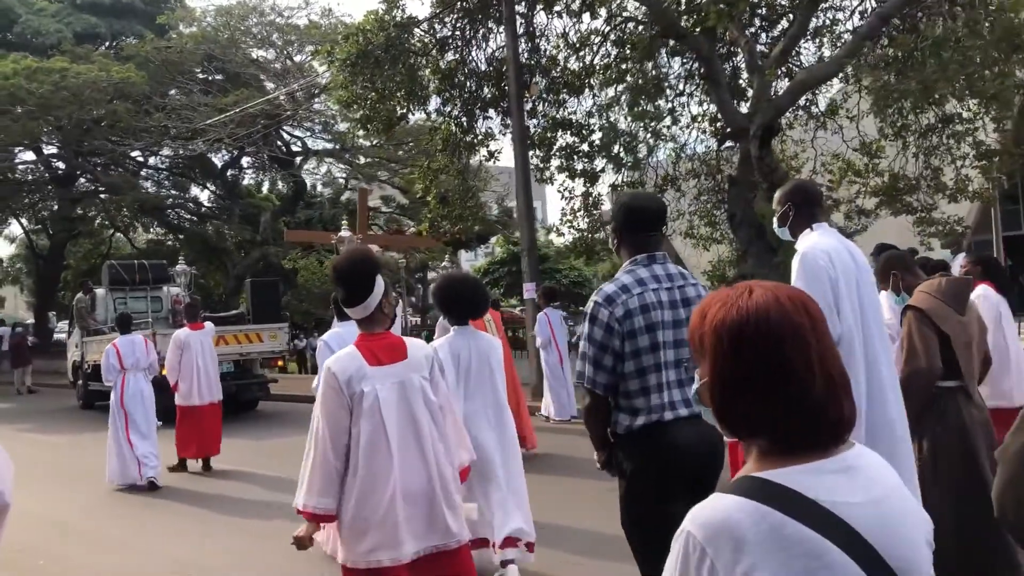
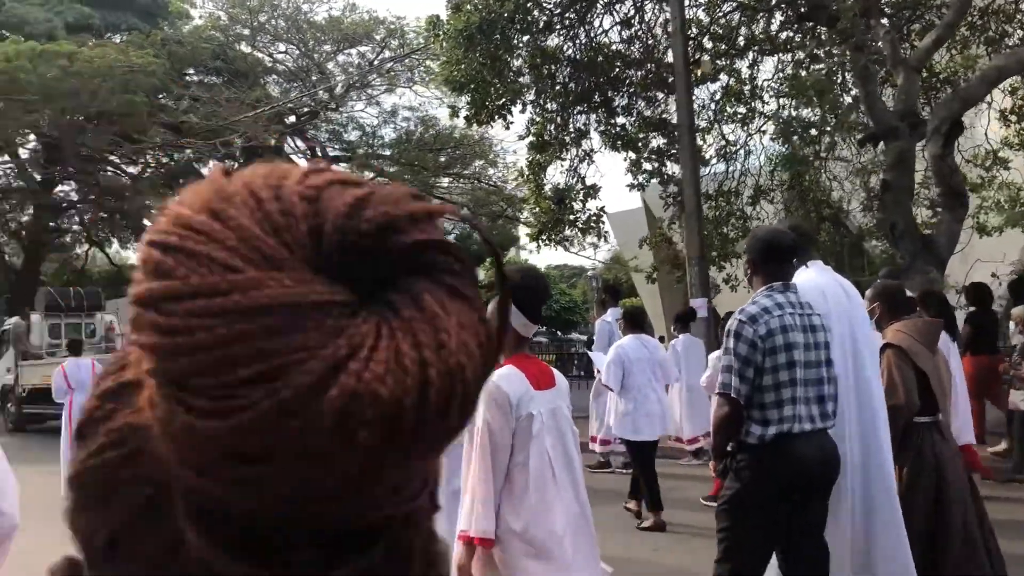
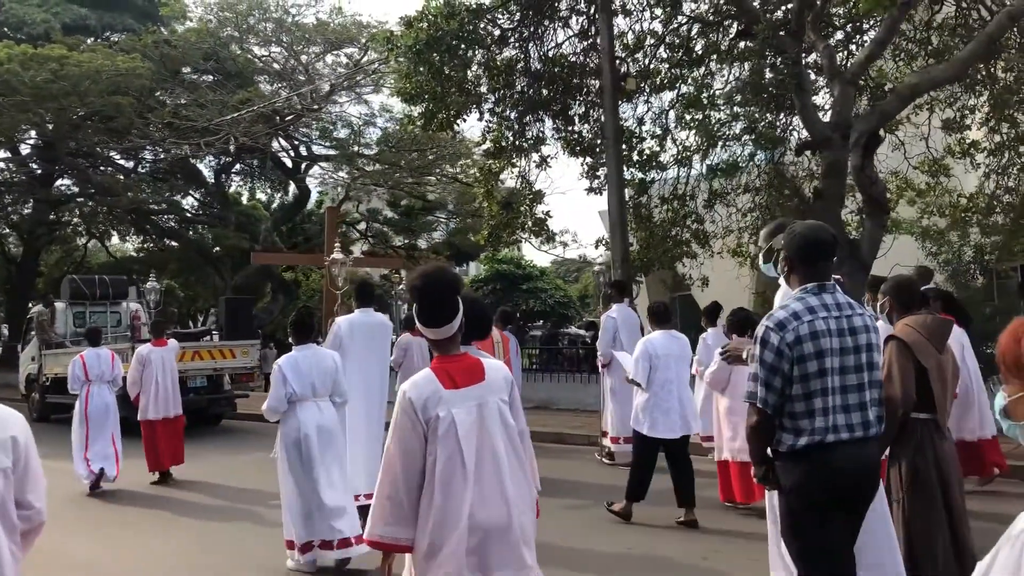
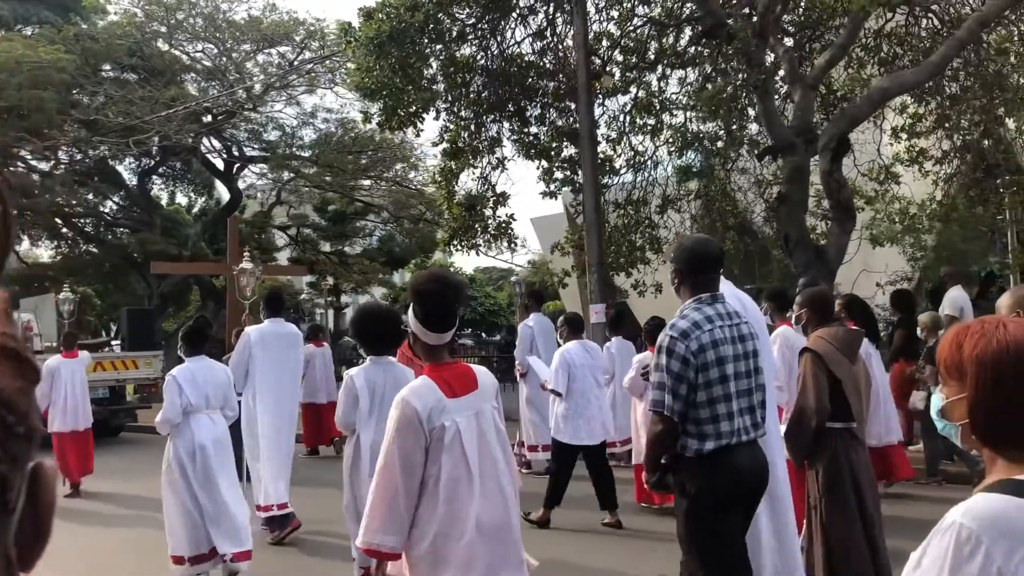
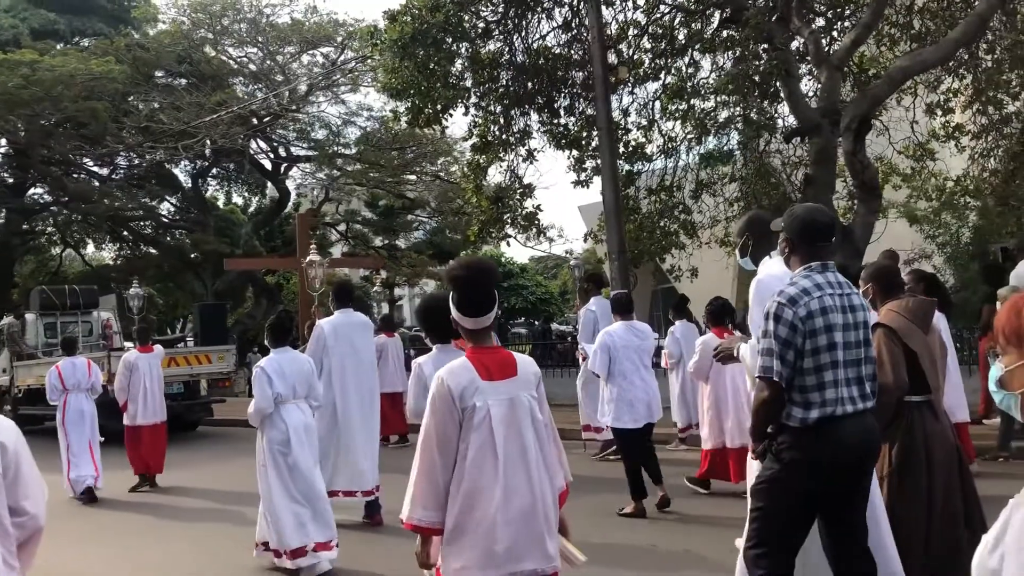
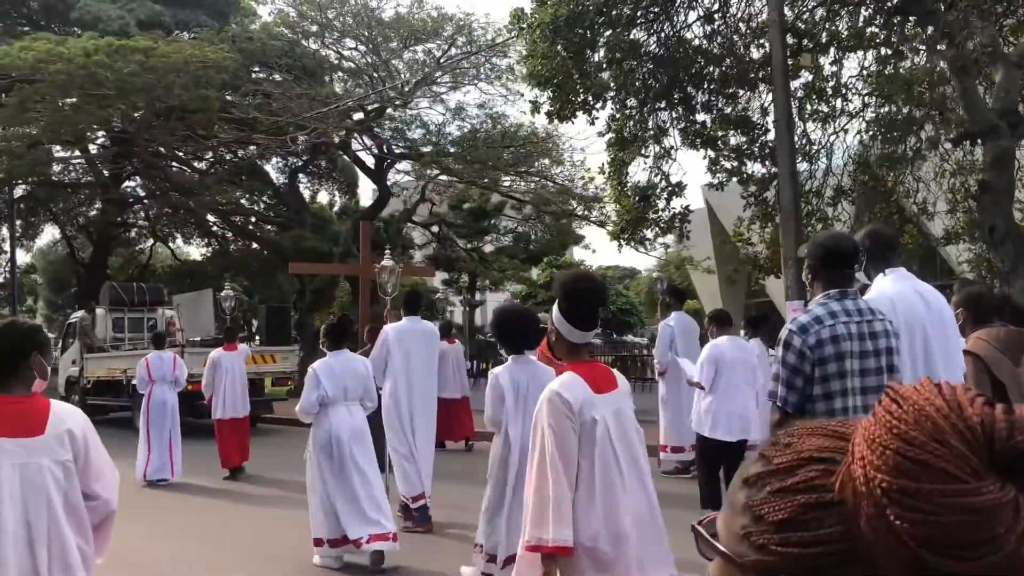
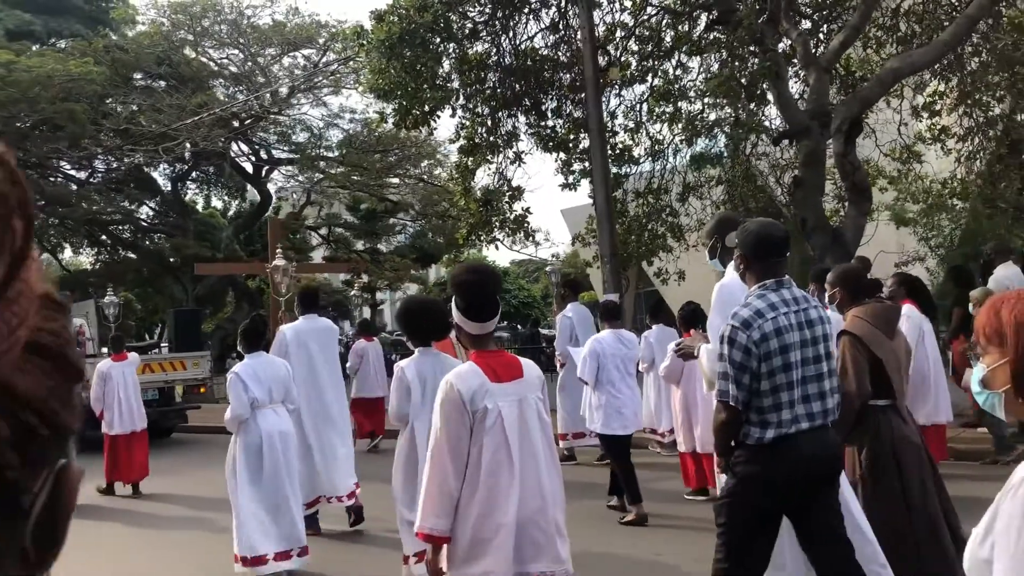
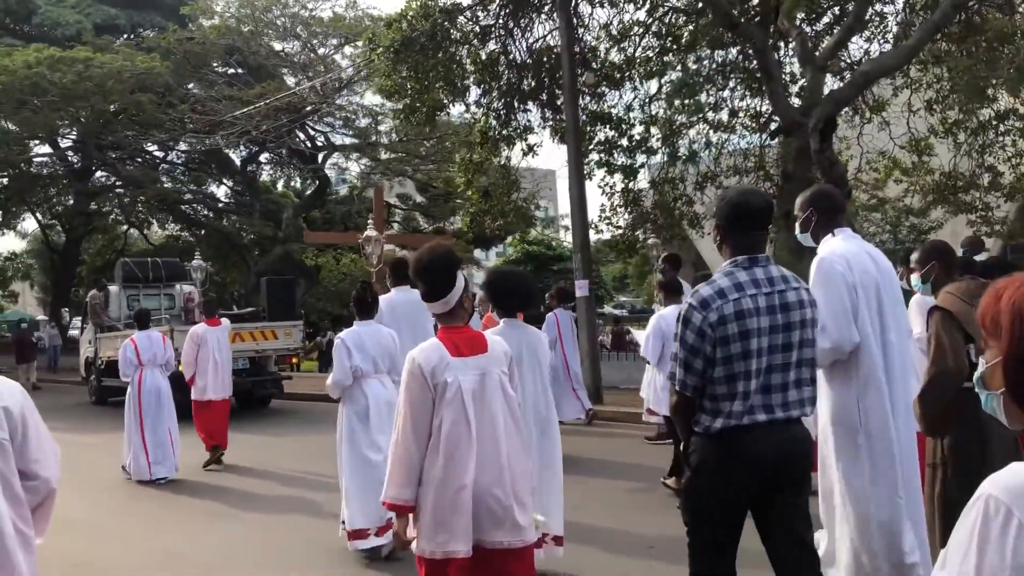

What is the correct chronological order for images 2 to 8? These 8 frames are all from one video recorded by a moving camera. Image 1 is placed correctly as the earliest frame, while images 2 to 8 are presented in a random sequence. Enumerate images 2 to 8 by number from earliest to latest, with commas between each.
8, 3, 5, 7, 4, 2, 6
